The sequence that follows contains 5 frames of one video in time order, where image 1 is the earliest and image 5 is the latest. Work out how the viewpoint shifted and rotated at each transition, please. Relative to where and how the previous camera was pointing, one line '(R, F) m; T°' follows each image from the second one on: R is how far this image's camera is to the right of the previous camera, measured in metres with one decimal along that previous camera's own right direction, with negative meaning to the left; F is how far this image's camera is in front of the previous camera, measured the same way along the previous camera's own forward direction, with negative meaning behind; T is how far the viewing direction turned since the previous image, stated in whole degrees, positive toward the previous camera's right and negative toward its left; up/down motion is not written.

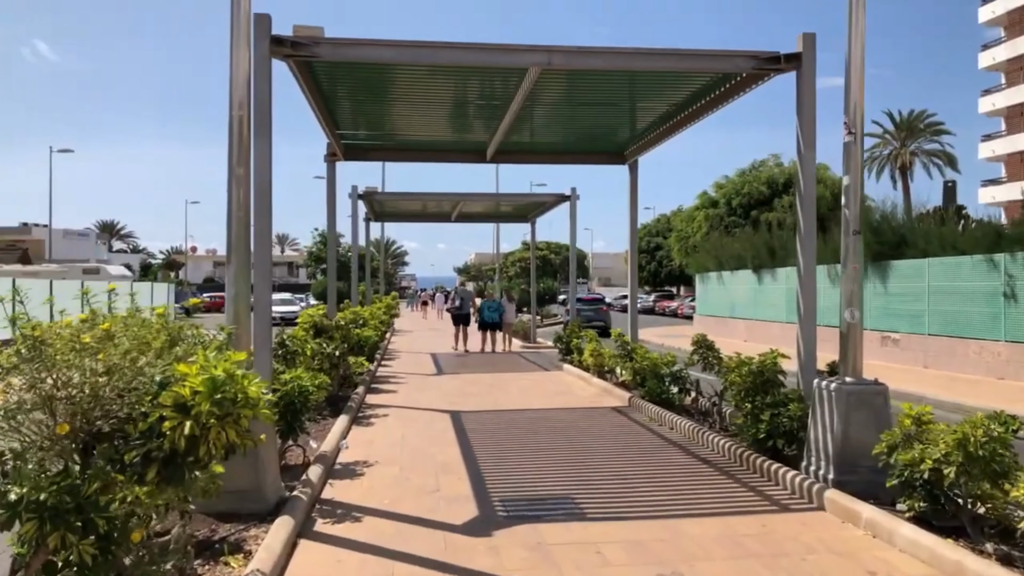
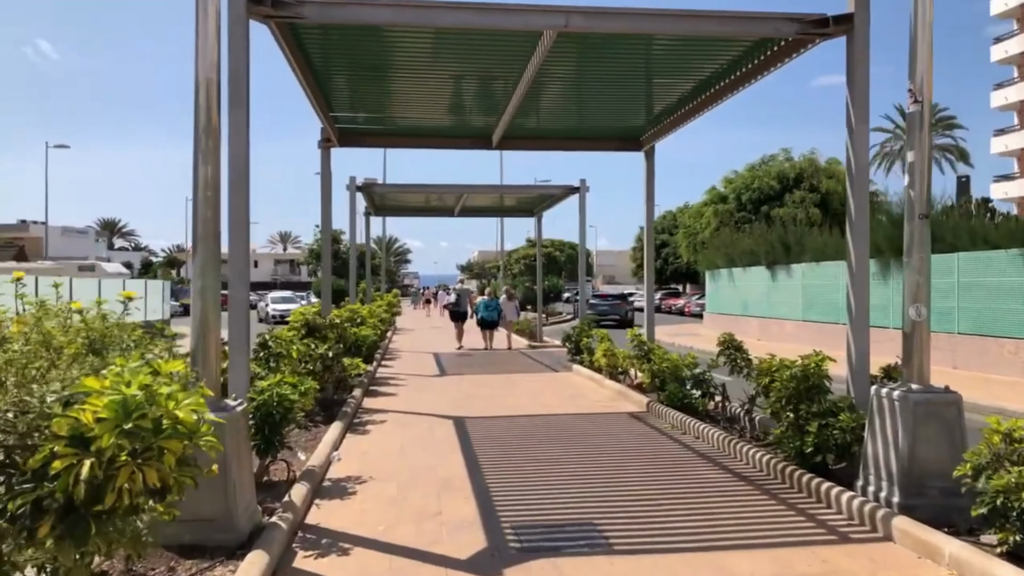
(-0.1, +0.9) m; 0°
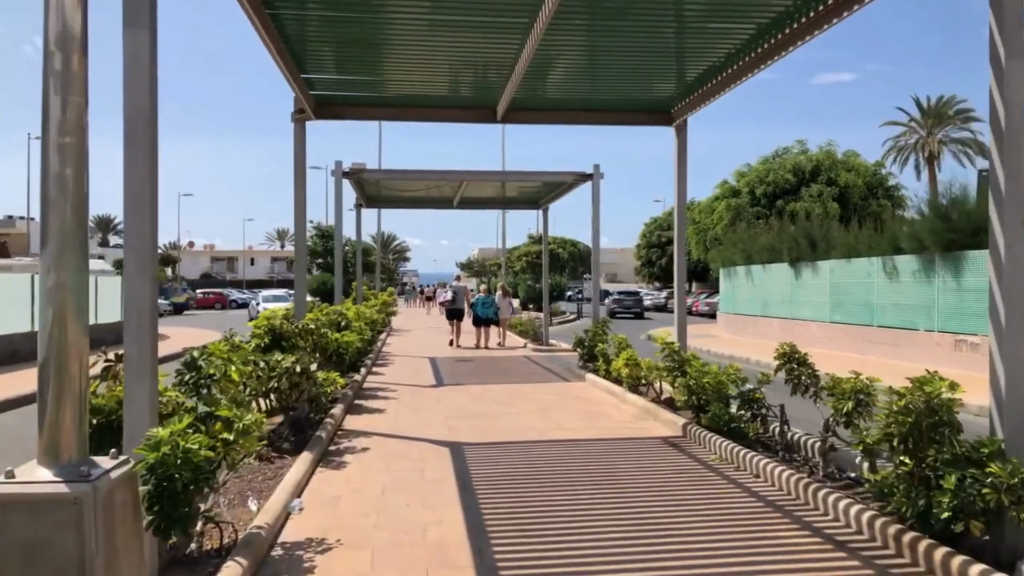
(-0.1, +1.8) m; 0°
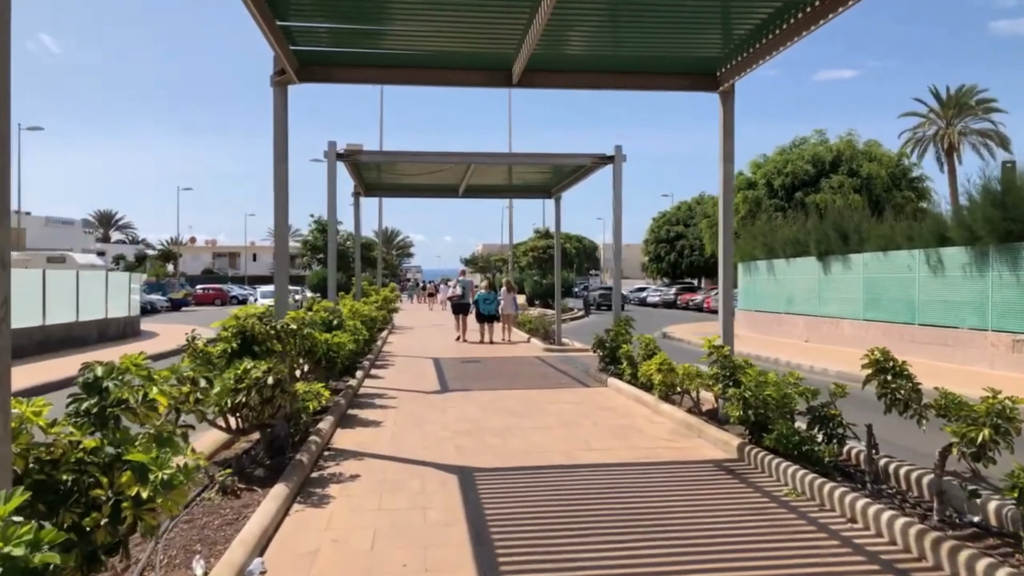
(-0.2, +1.5) m; 0°
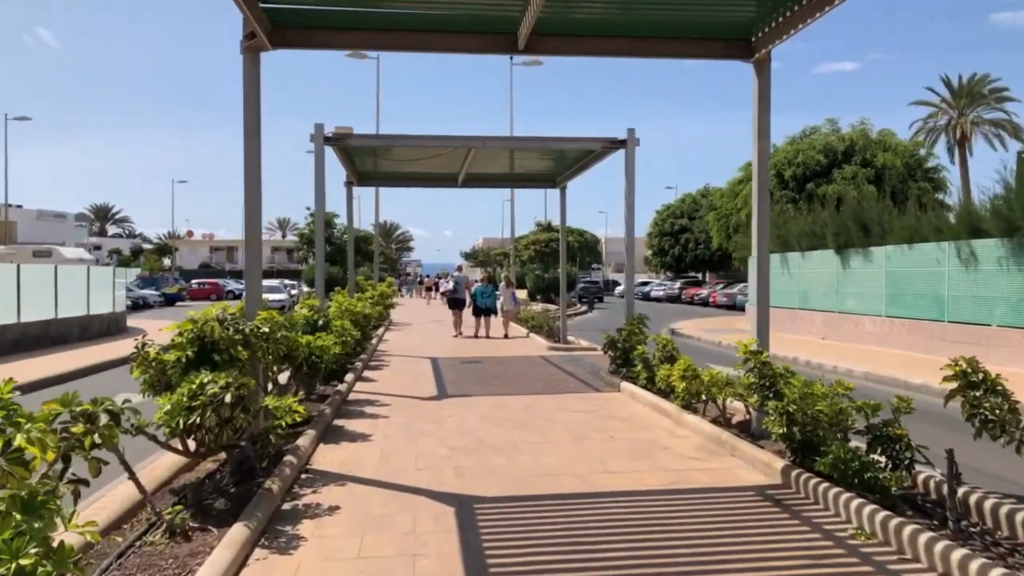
(0.0, +1.1) m; 0°
